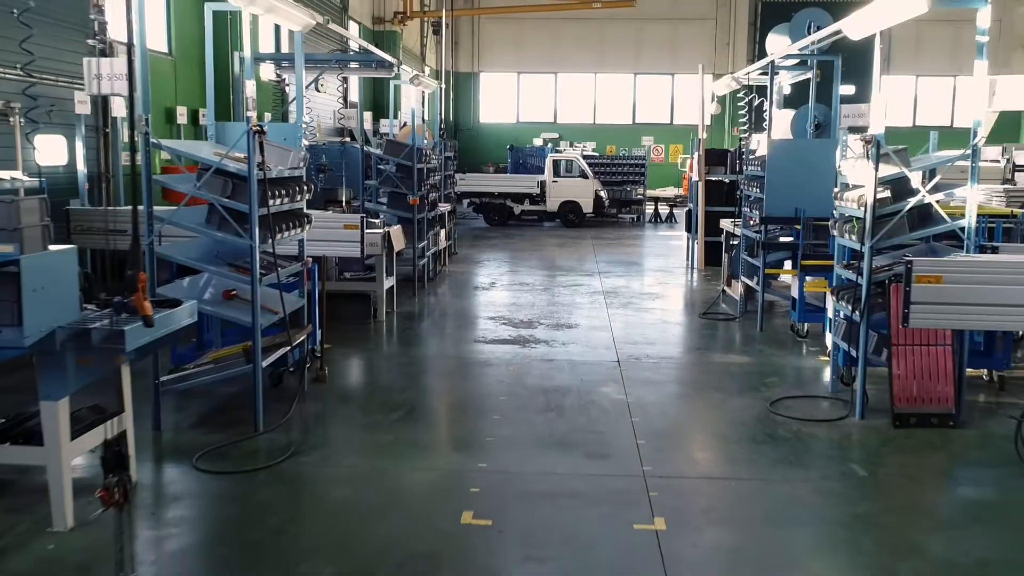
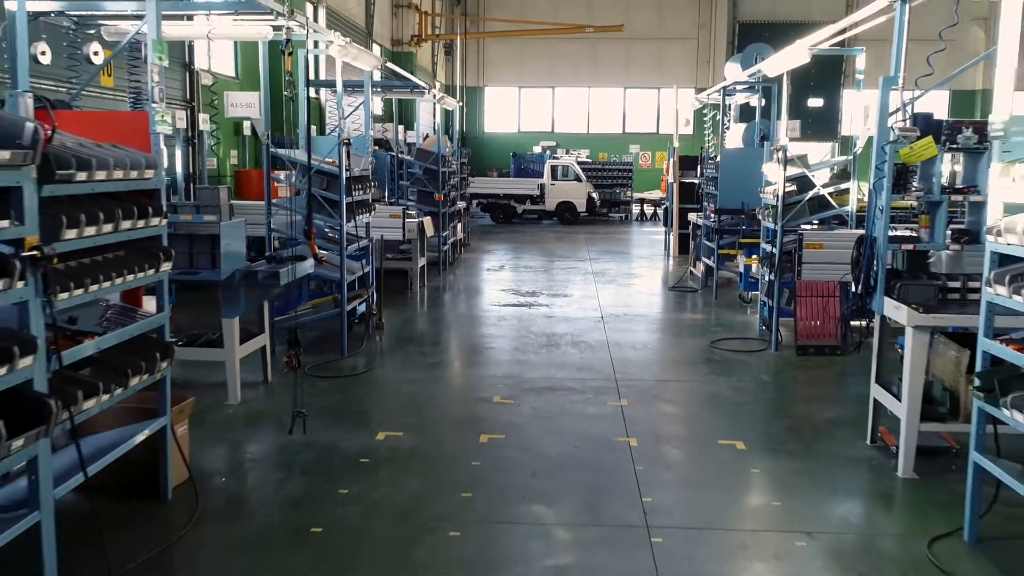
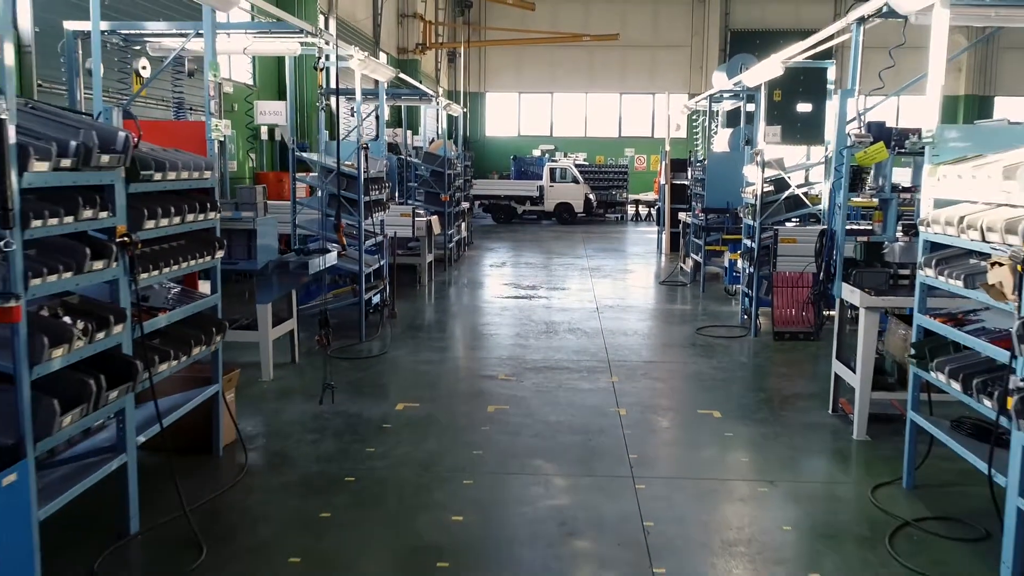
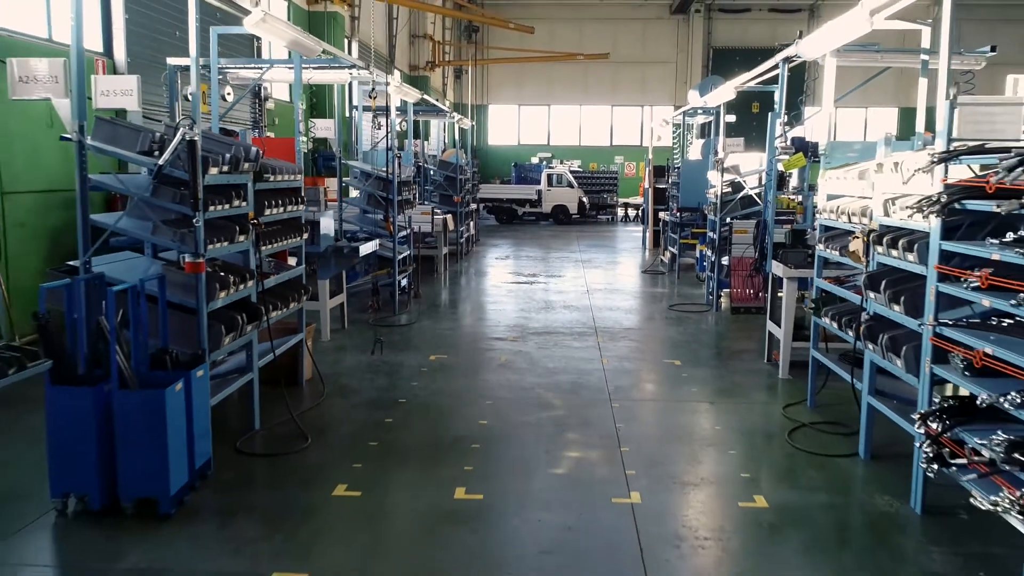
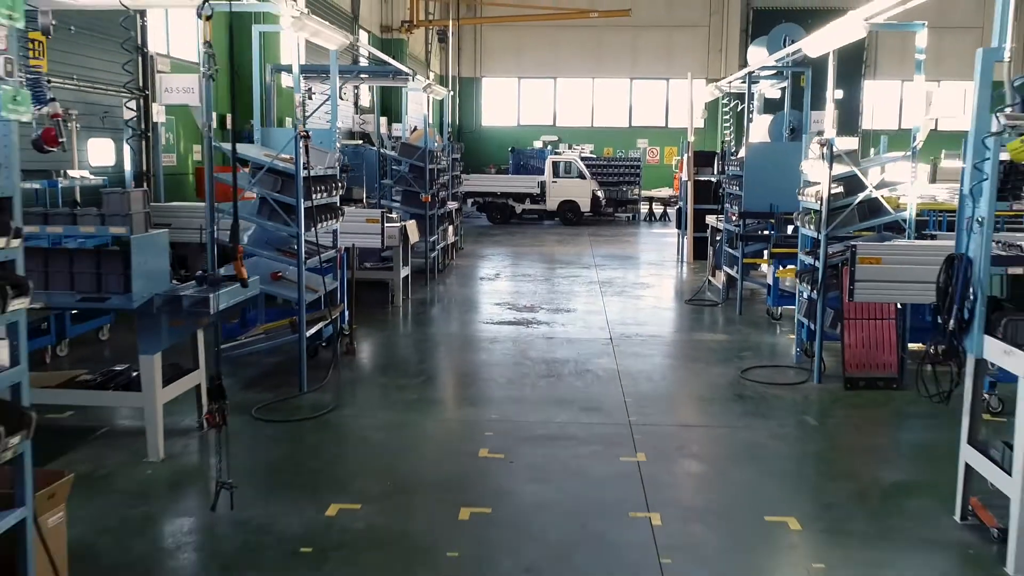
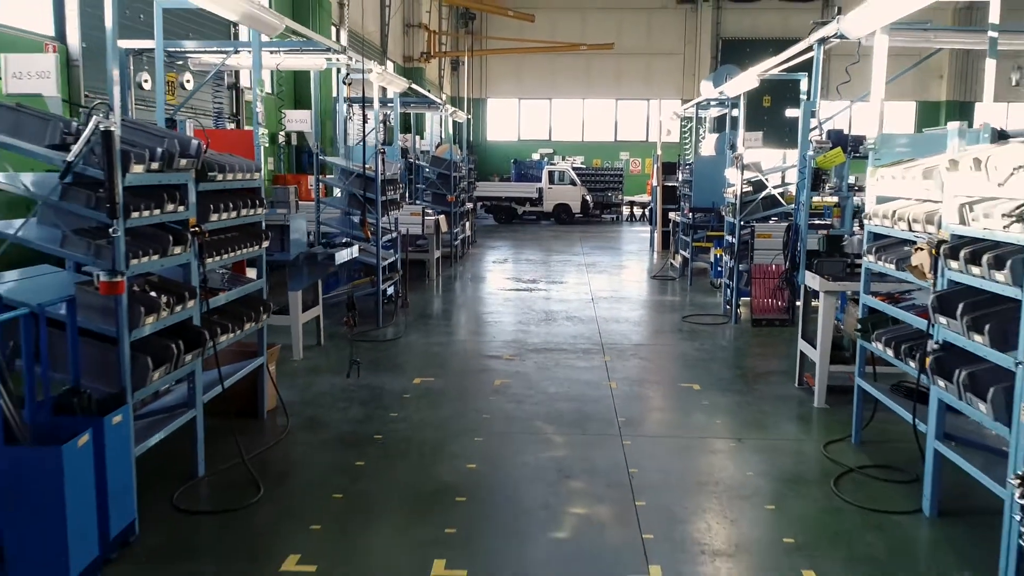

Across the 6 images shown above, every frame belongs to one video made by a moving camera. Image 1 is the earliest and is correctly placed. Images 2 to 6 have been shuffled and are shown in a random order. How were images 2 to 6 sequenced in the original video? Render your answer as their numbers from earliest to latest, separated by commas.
5, 2, 3, 6, 4
